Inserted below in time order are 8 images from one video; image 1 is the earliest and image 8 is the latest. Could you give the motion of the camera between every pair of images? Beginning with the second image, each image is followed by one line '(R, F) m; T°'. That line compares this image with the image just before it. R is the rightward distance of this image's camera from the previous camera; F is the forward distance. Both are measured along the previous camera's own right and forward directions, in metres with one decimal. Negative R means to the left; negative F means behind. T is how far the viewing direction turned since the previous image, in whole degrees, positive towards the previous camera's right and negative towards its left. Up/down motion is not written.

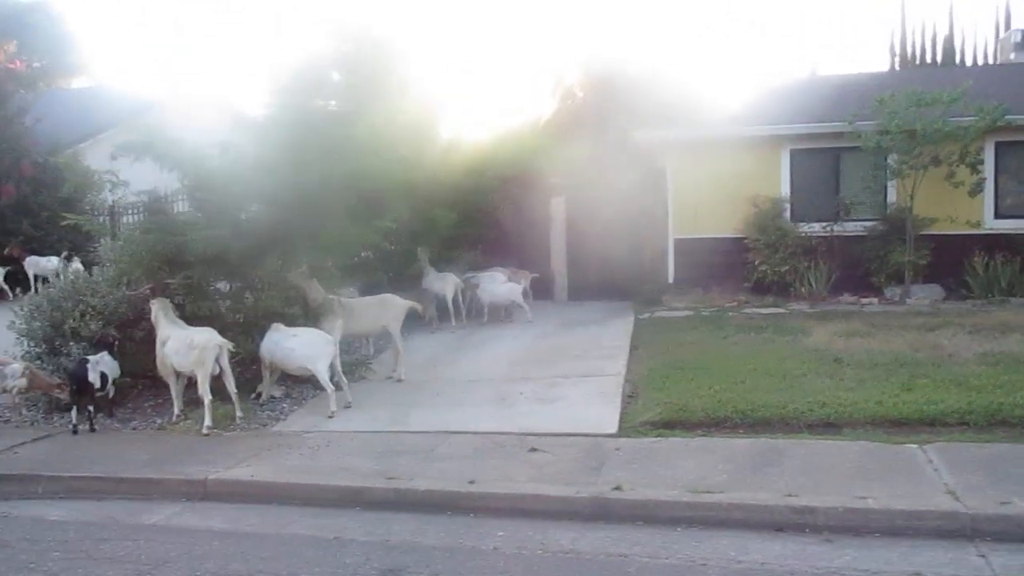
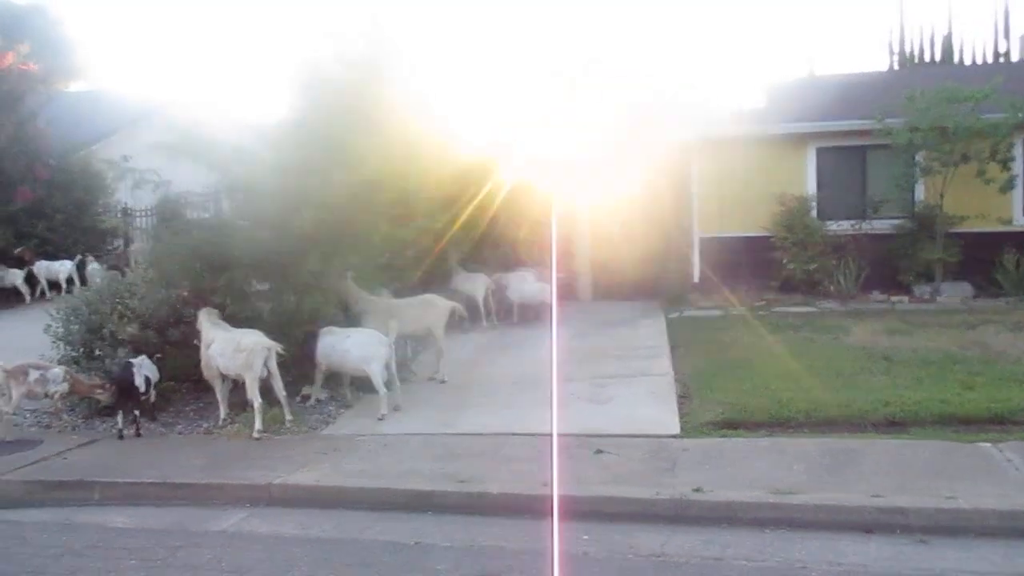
(-0.6, +0.1) m; 0°
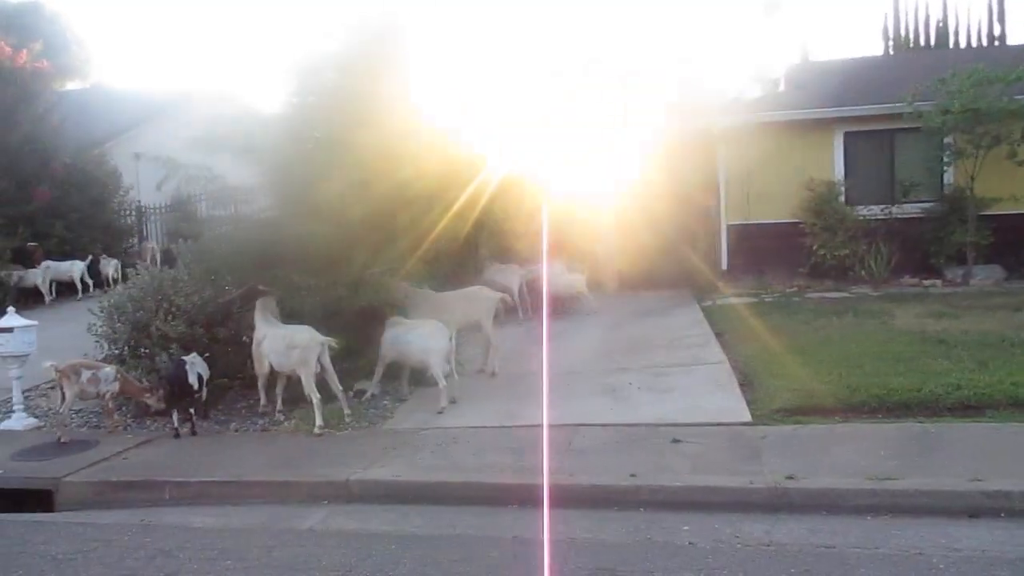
(-0.6, +0.1) m; +1°
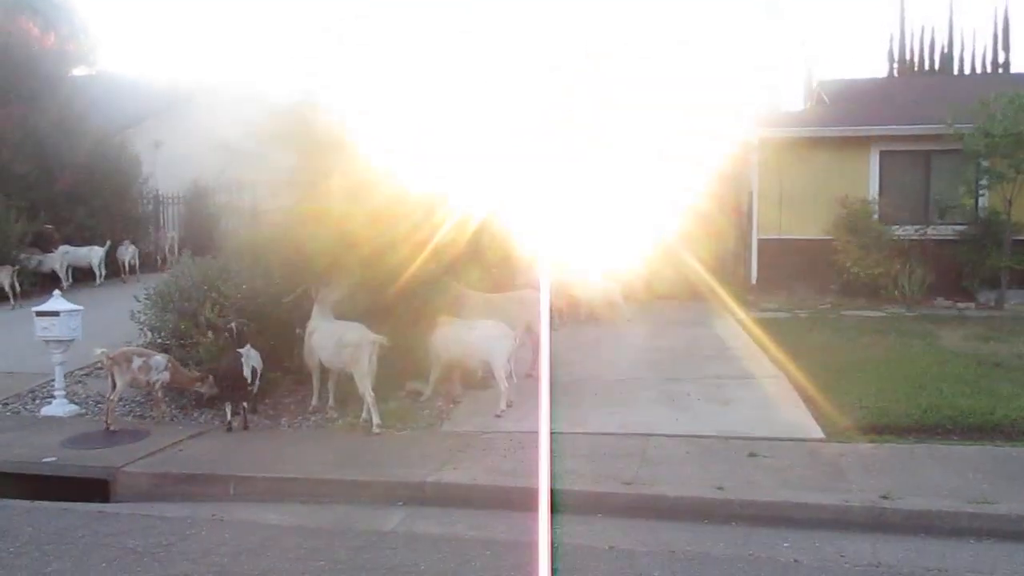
(-0.7, +0.1) m; +1°
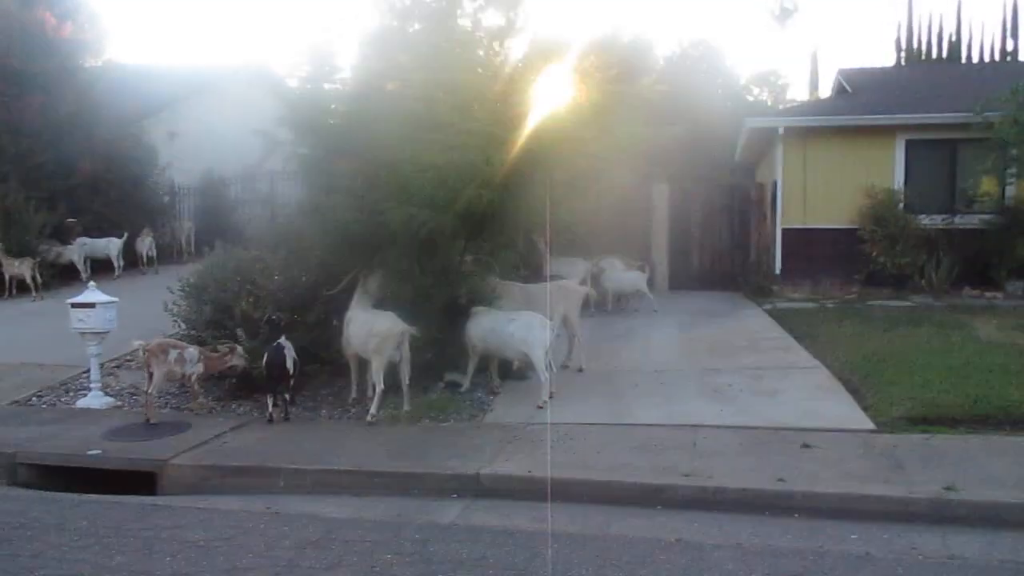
(-0.4, +0.1) m; 0°
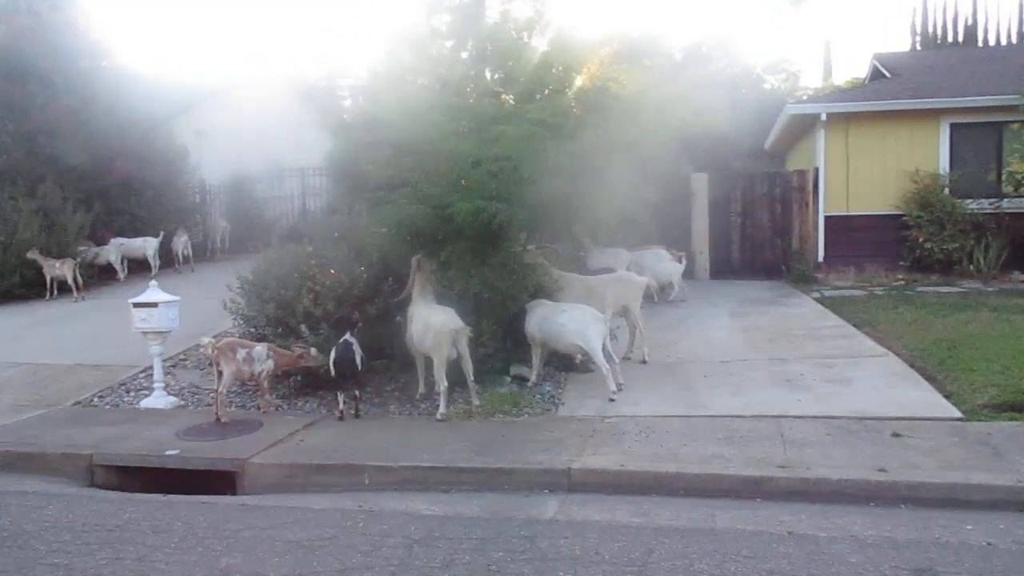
(-0.6, +0.1) m; -1°
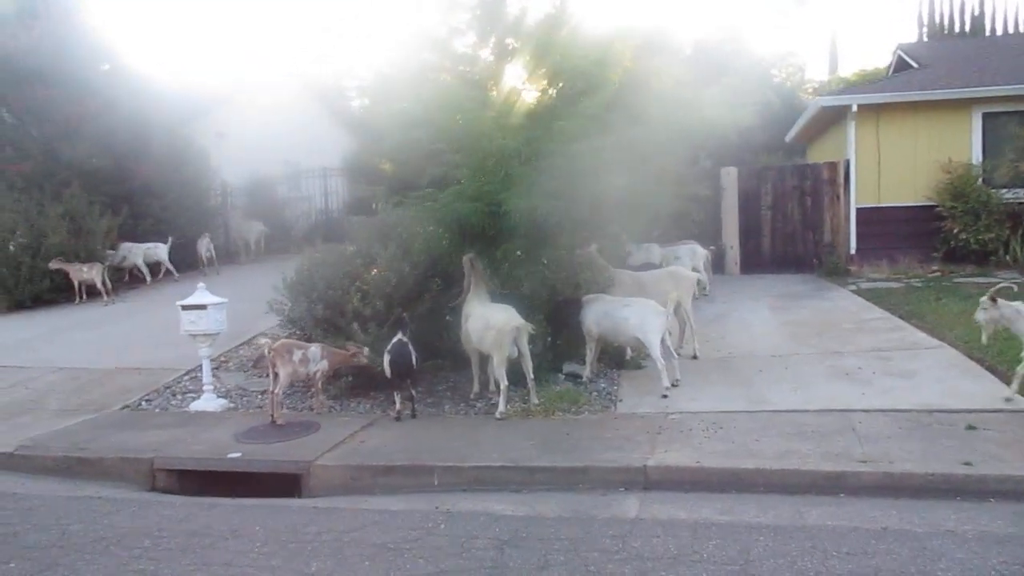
(-0.5, +0.1) m; 0°
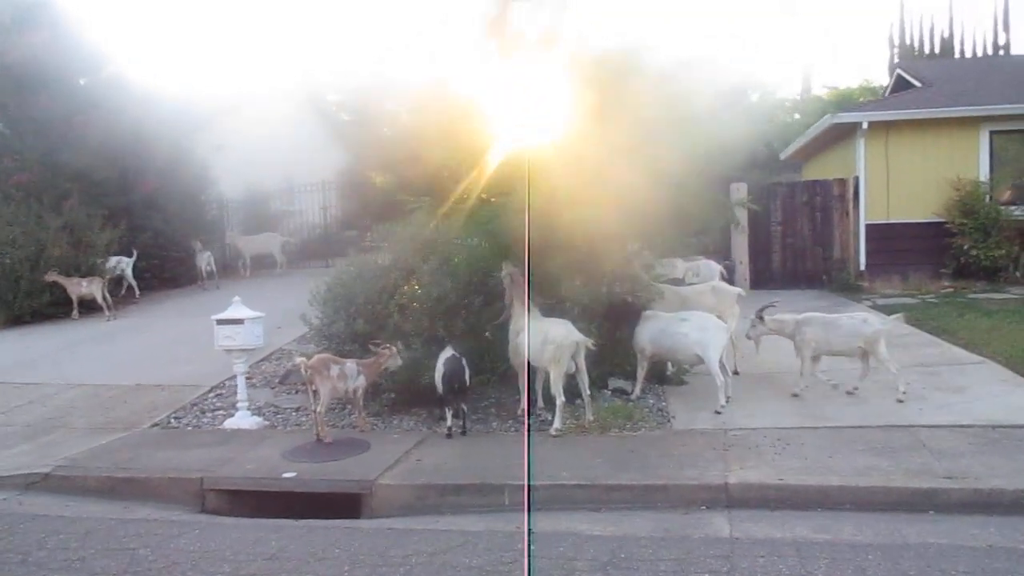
(-0.7, +0.2) m; +2°
